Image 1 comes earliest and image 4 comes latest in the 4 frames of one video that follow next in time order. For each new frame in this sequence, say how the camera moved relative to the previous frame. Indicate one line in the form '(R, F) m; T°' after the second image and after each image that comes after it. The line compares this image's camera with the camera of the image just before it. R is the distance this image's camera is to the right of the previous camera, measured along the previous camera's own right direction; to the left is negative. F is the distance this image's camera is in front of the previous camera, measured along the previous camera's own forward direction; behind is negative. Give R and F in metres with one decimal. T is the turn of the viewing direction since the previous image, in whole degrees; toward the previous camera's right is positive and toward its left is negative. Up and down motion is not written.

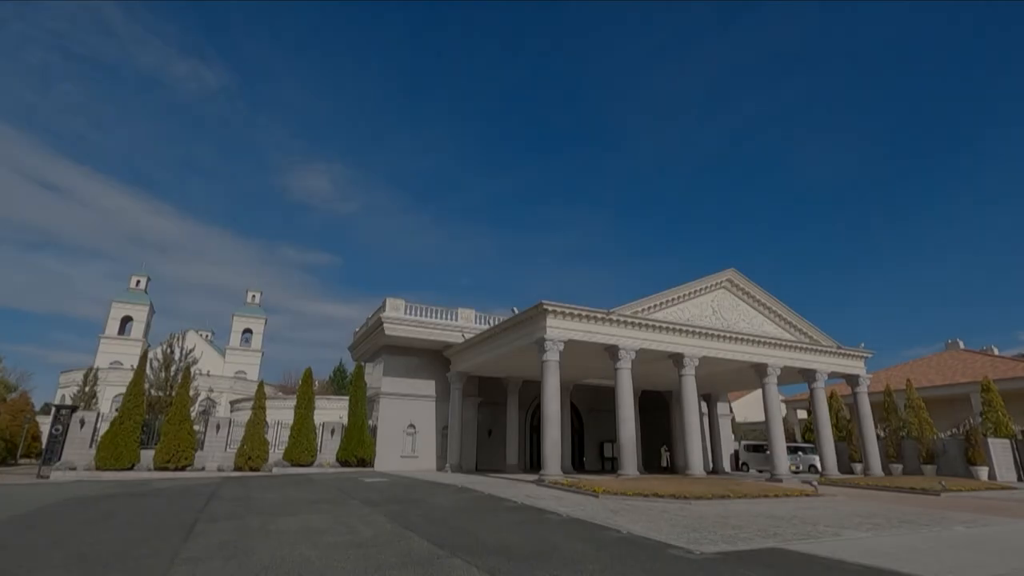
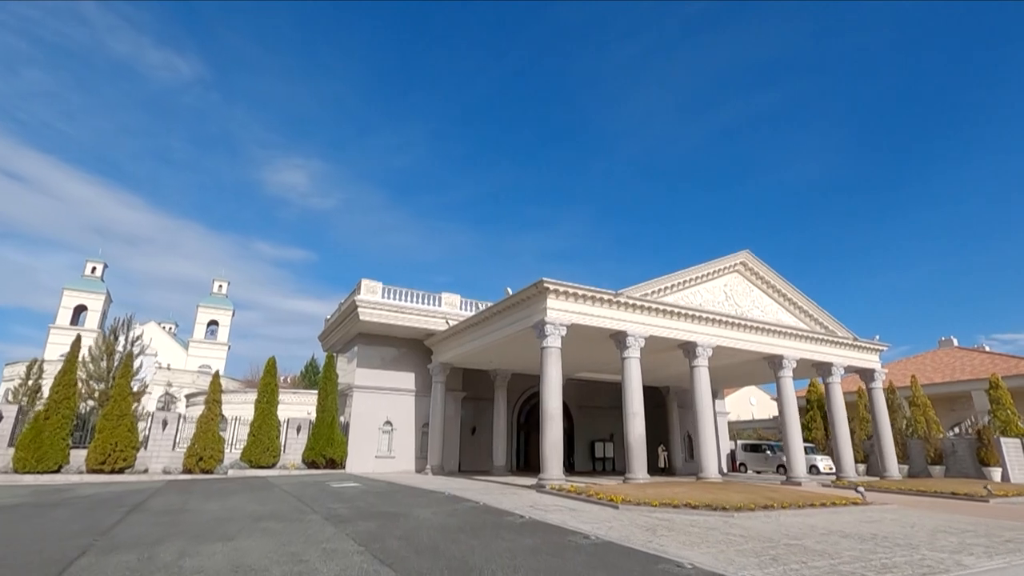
(-0.5, +2.3) m; +2°
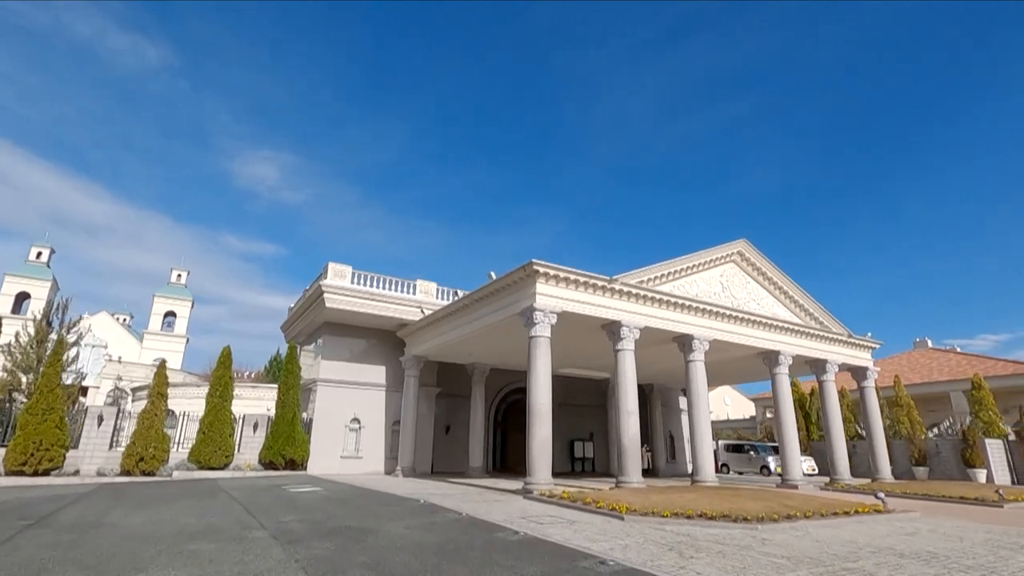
(-0.3, +1.5) m; +3°
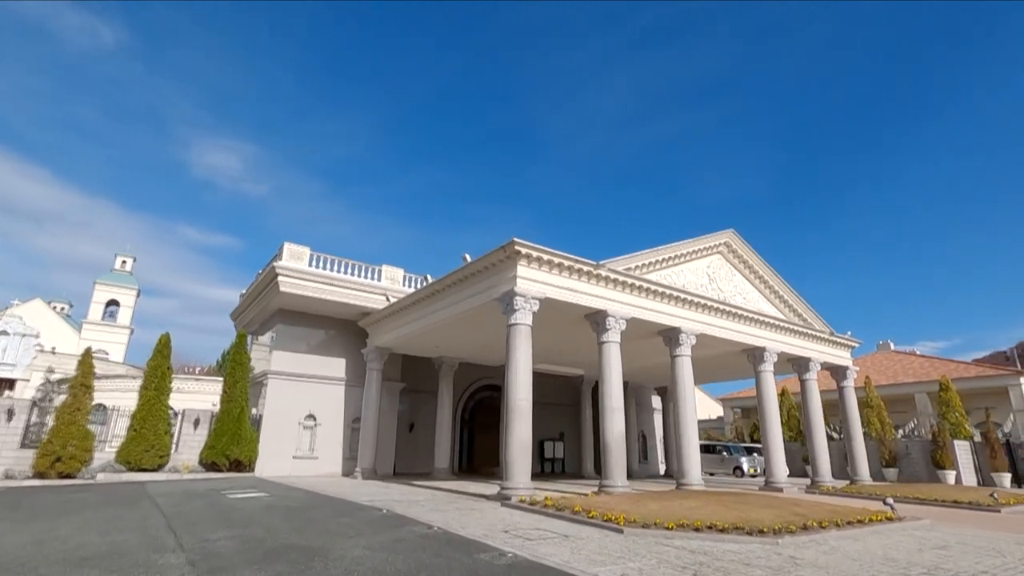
(-0.3, +1.3) m; +4°
